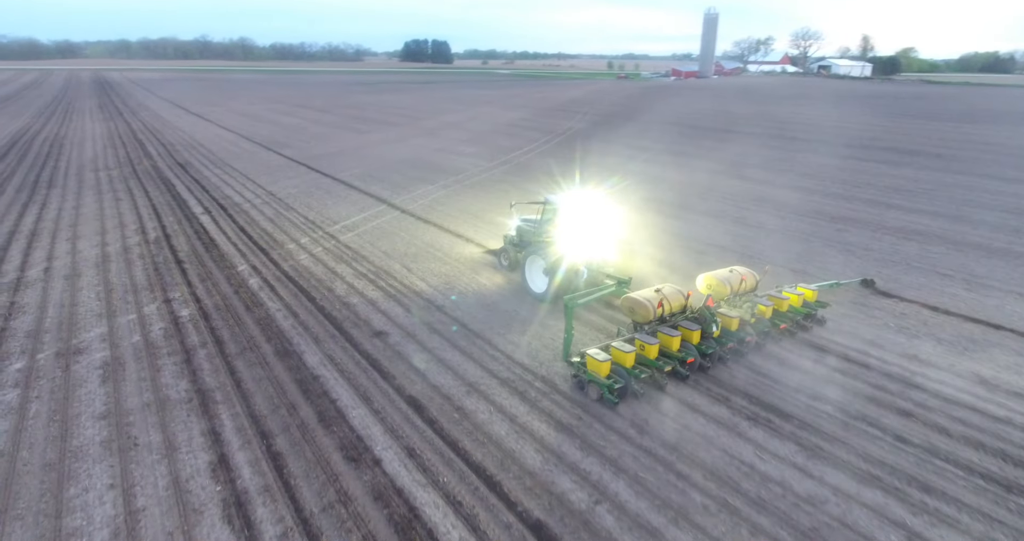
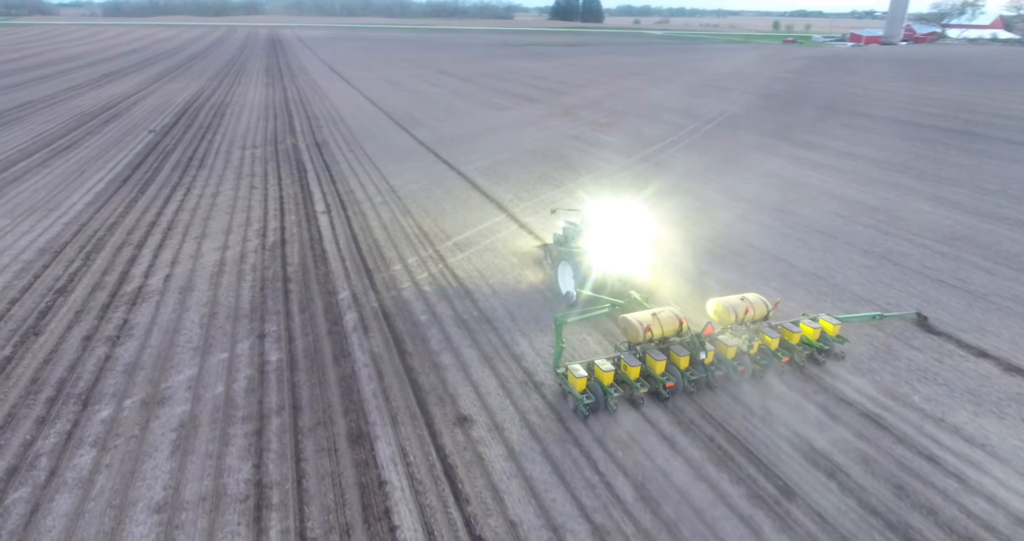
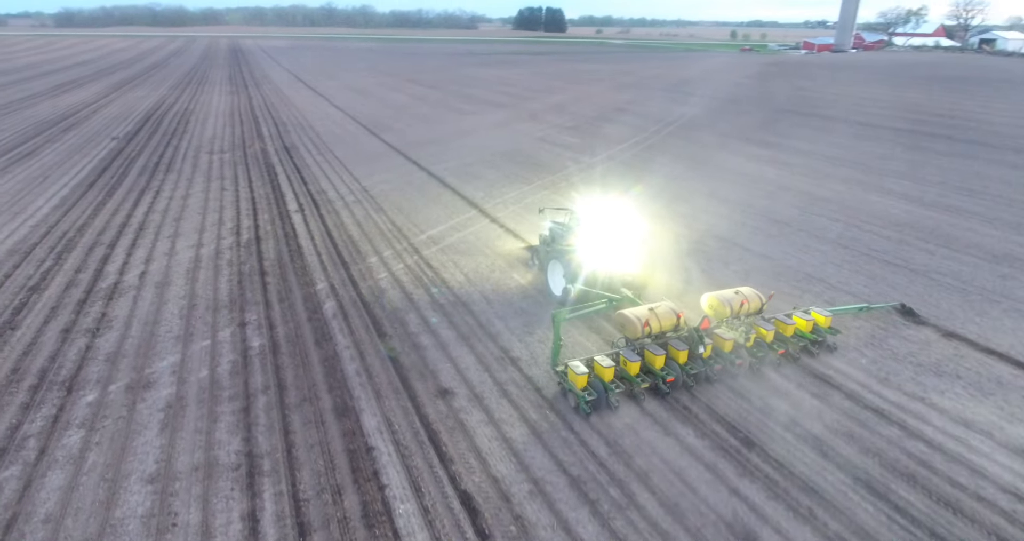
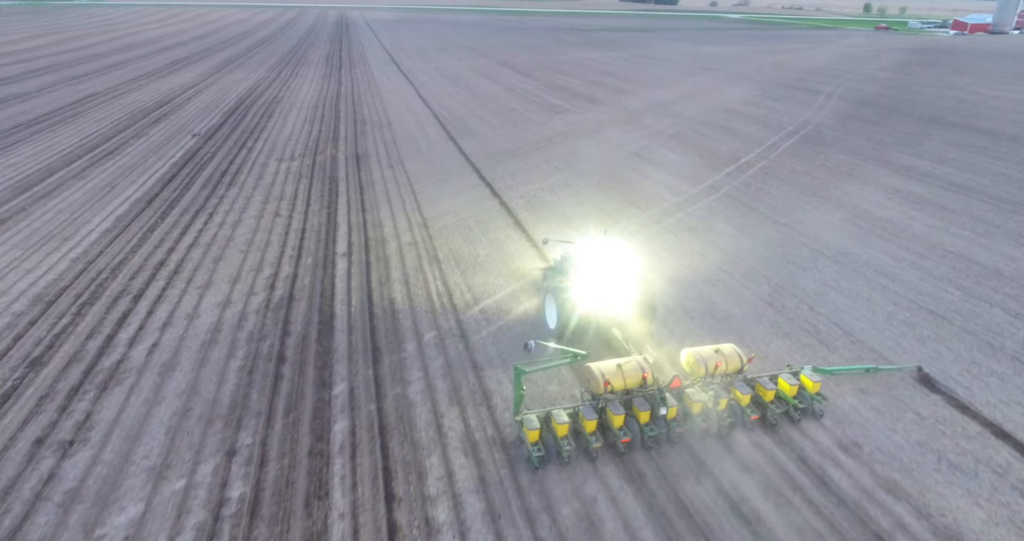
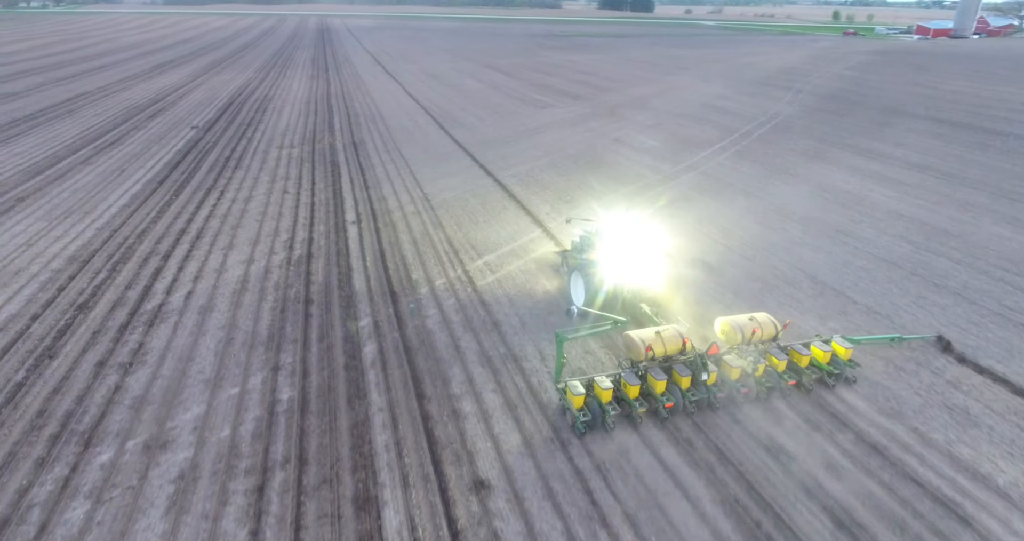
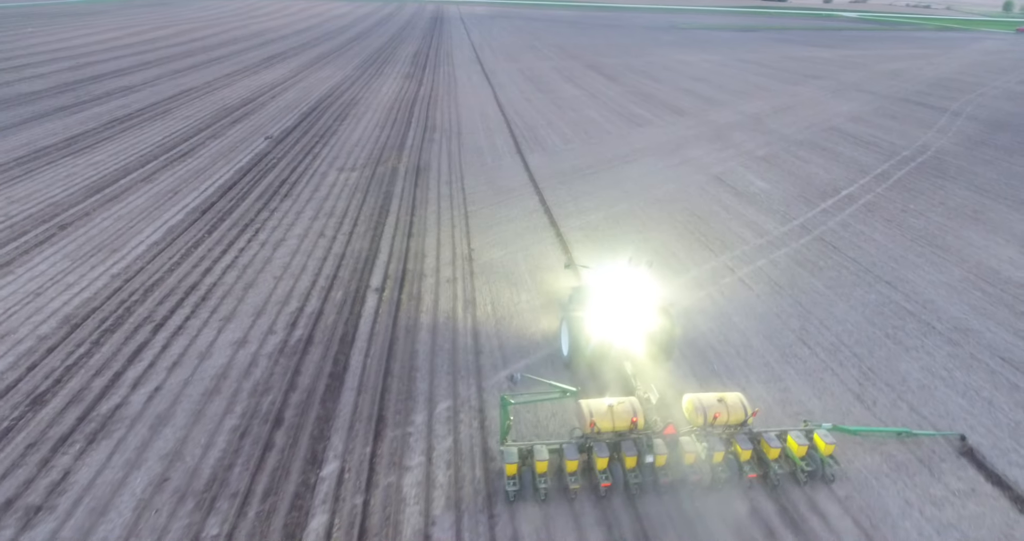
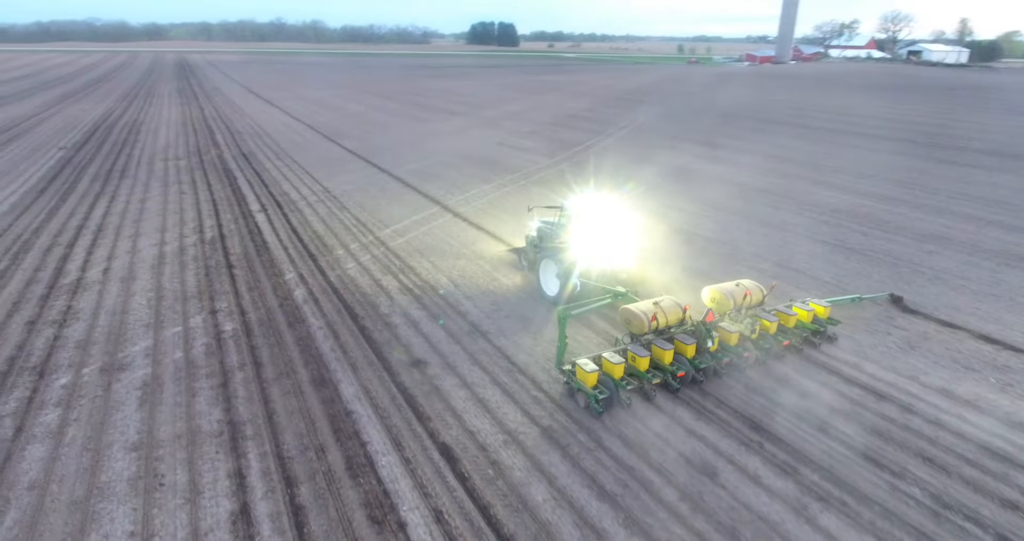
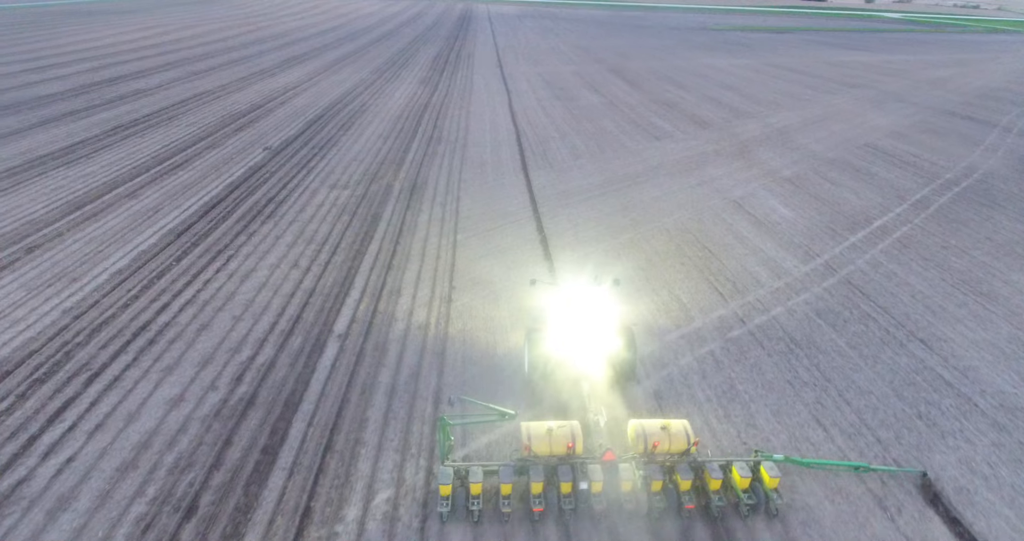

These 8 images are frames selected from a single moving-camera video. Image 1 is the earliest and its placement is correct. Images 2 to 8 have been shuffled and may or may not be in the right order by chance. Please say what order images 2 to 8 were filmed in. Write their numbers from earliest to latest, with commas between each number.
7, 3, 2, 5, 4, 6, 8
